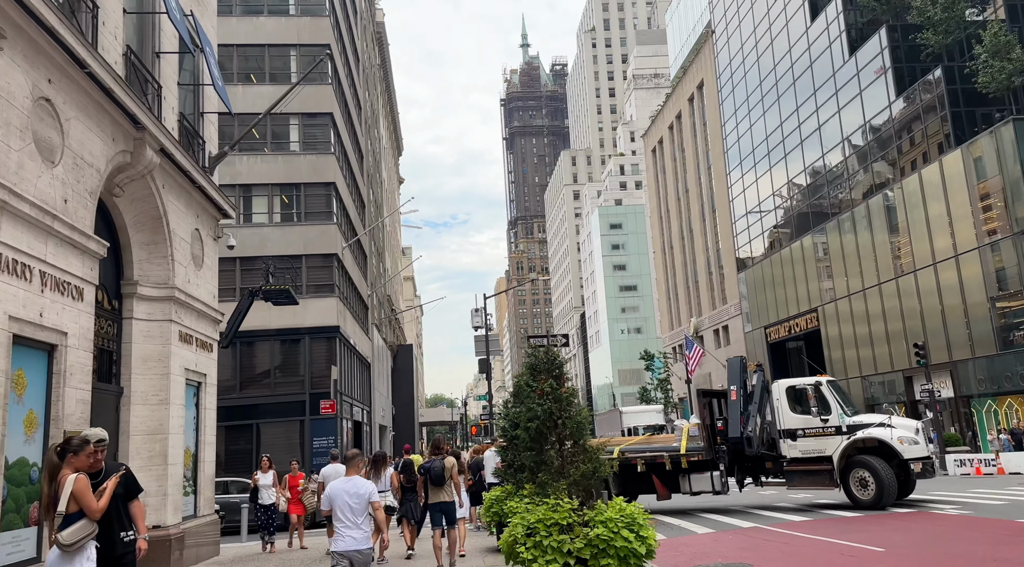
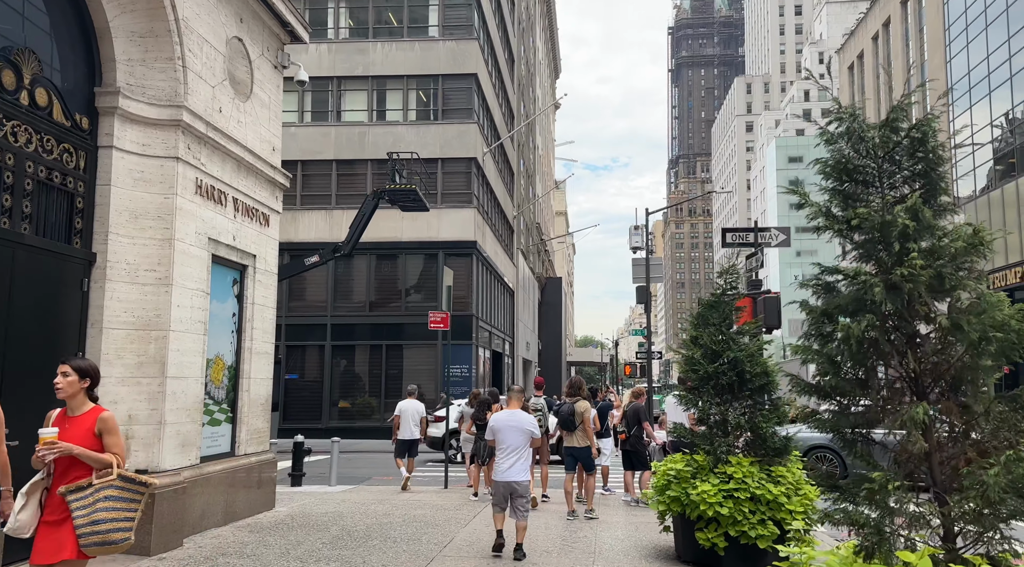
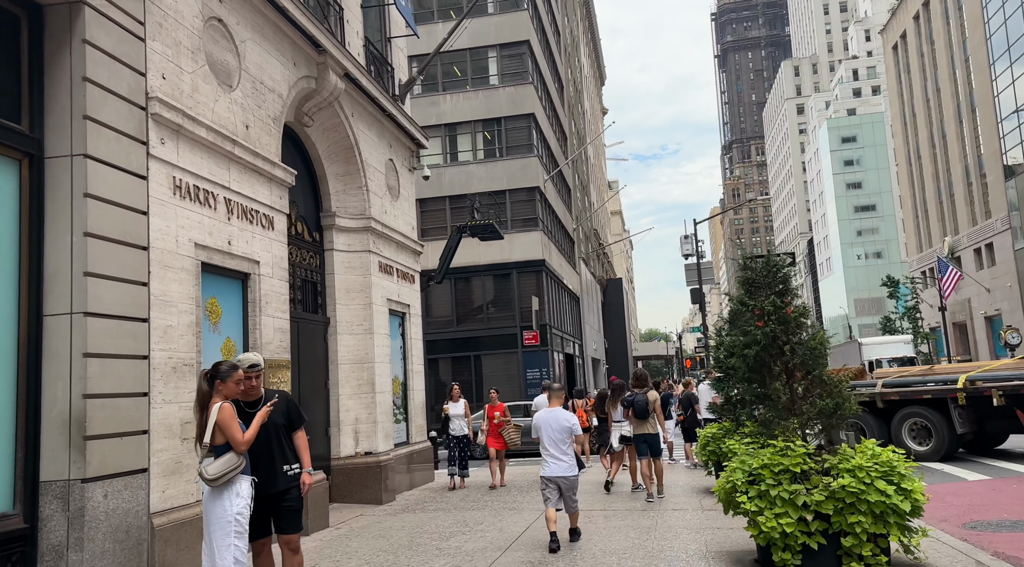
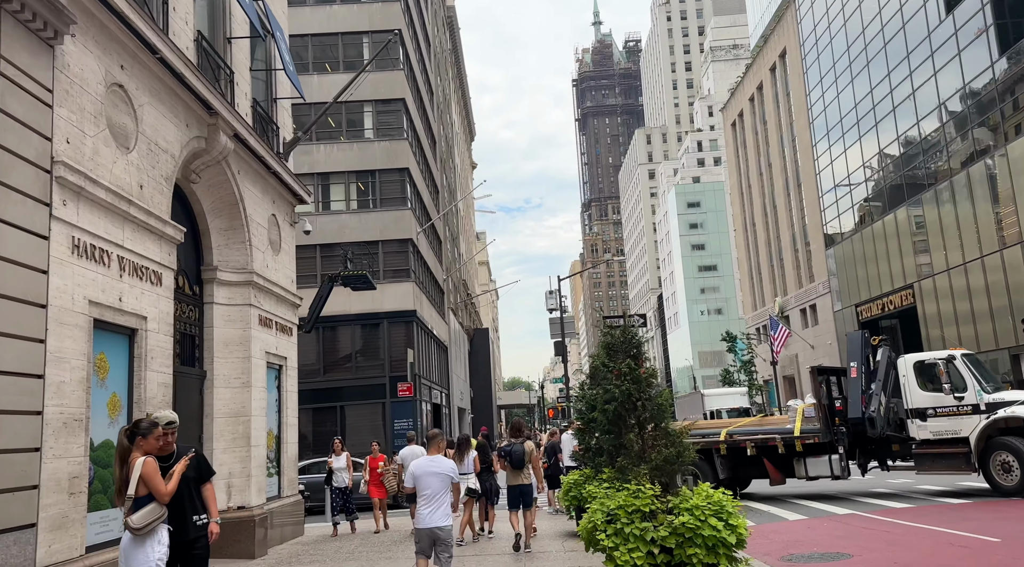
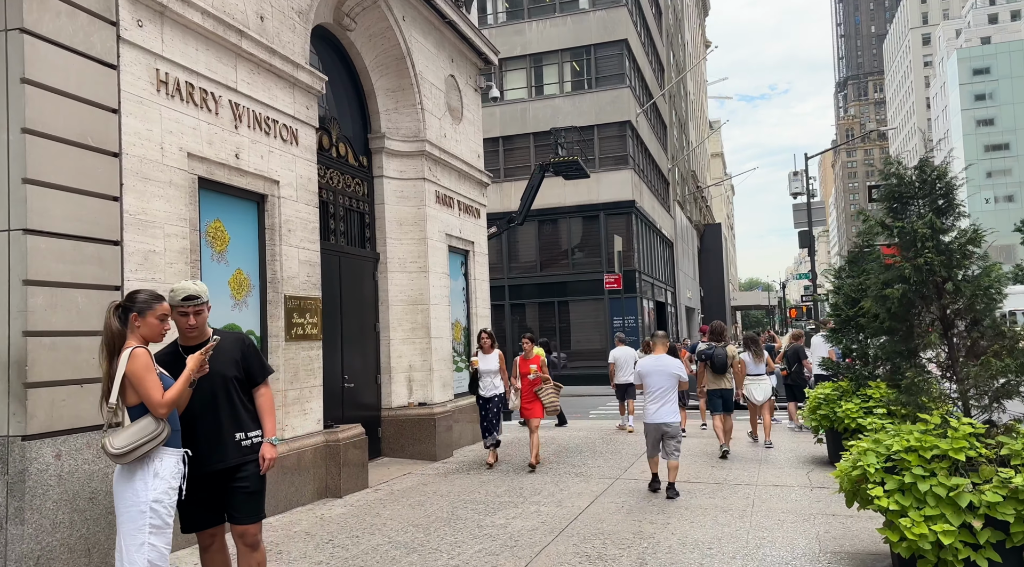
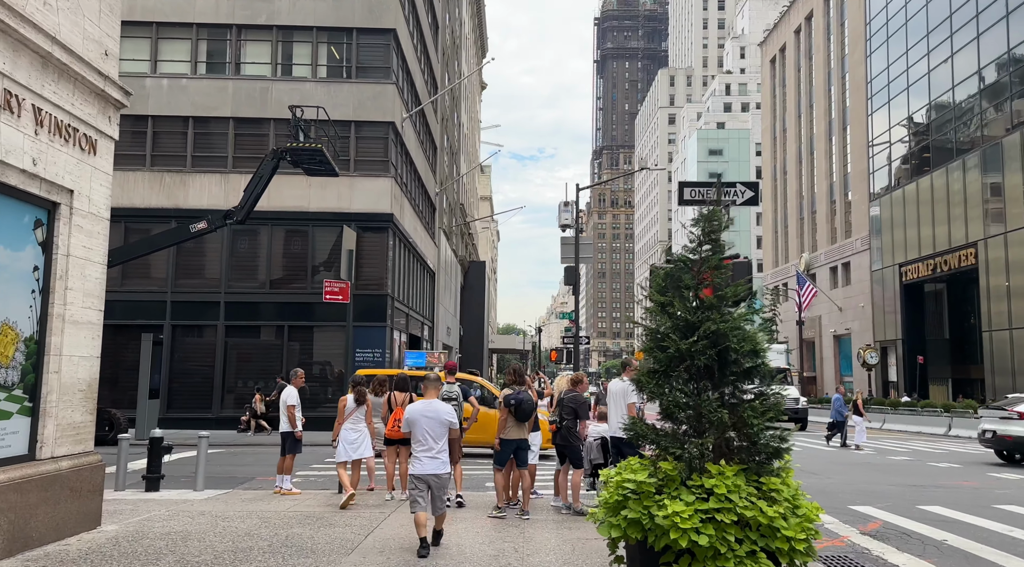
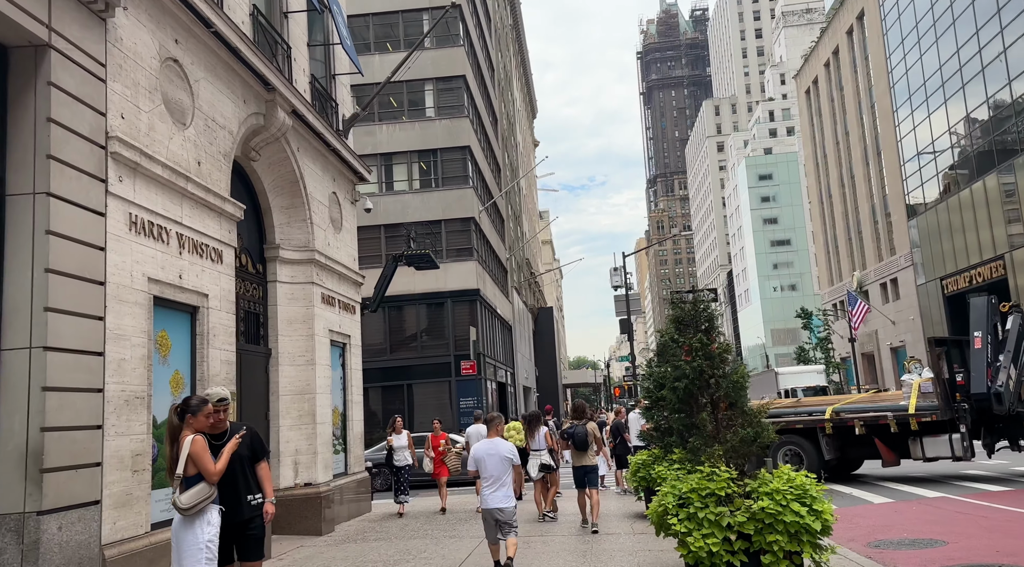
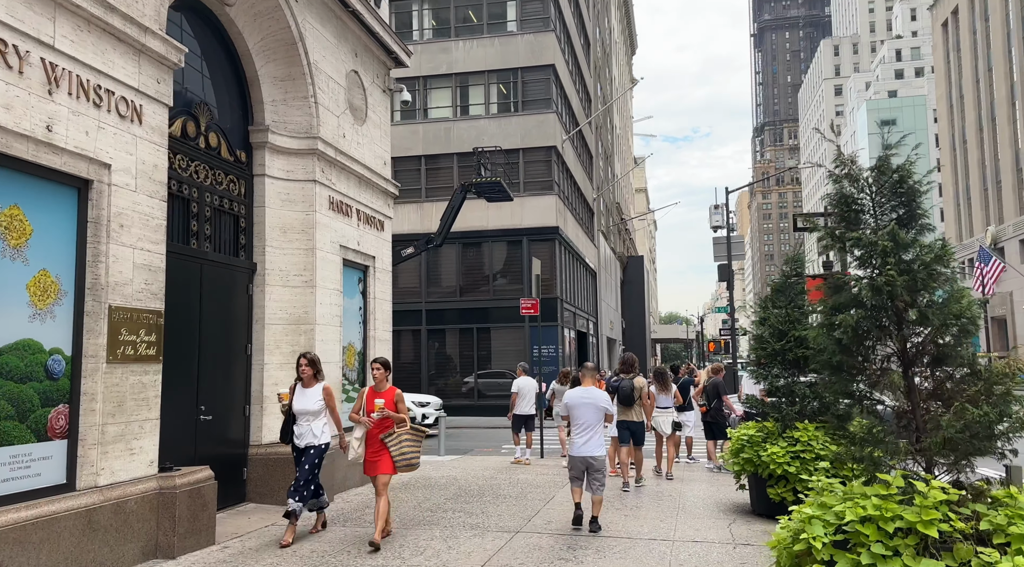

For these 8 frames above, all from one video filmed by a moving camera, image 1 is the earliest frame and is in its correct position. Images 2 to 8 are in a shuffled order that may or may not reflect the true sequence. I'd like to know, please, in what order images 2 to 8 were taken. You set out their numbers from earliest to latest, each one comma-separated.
4, 7, 3, 5, 8, 2, 6
